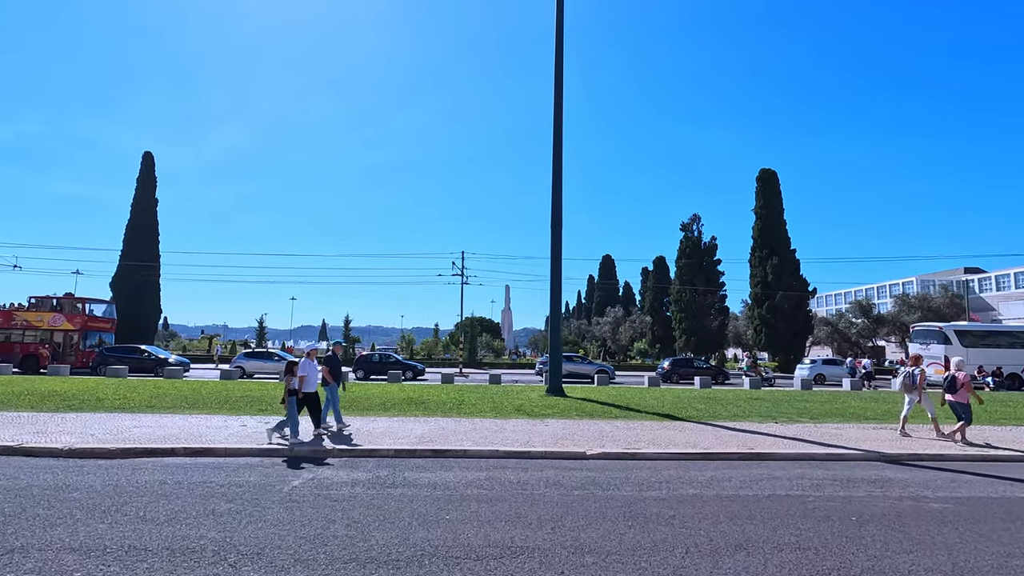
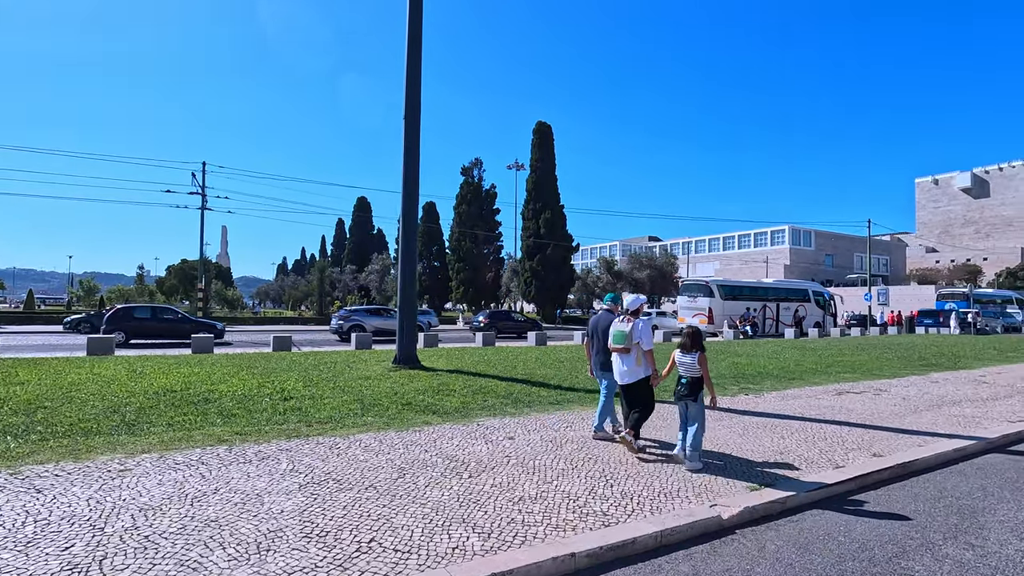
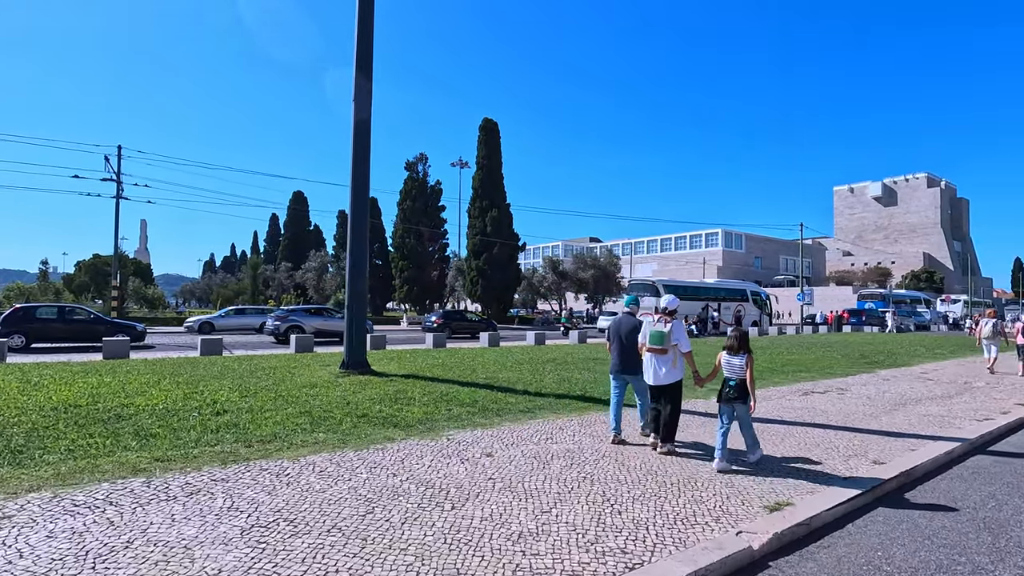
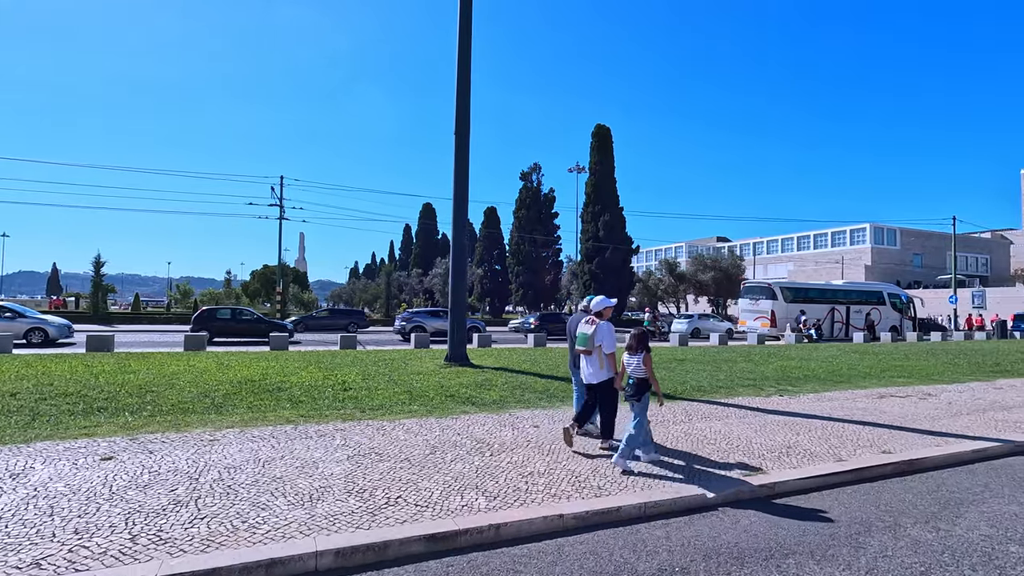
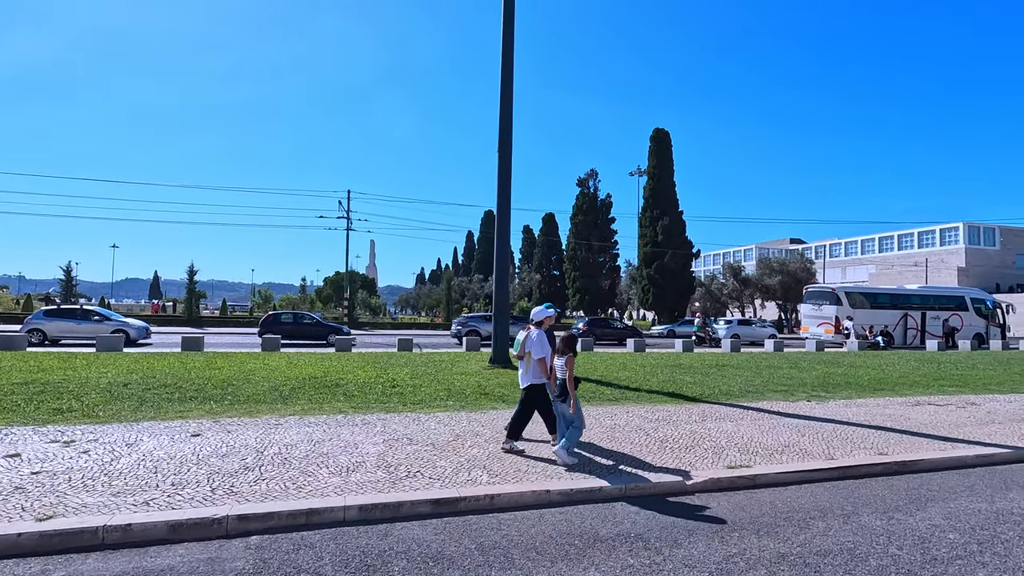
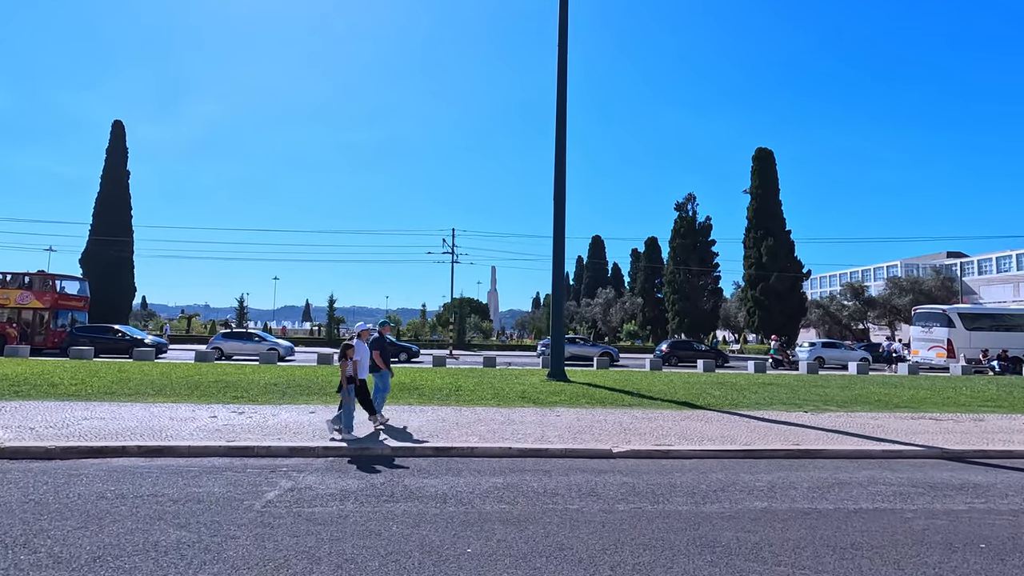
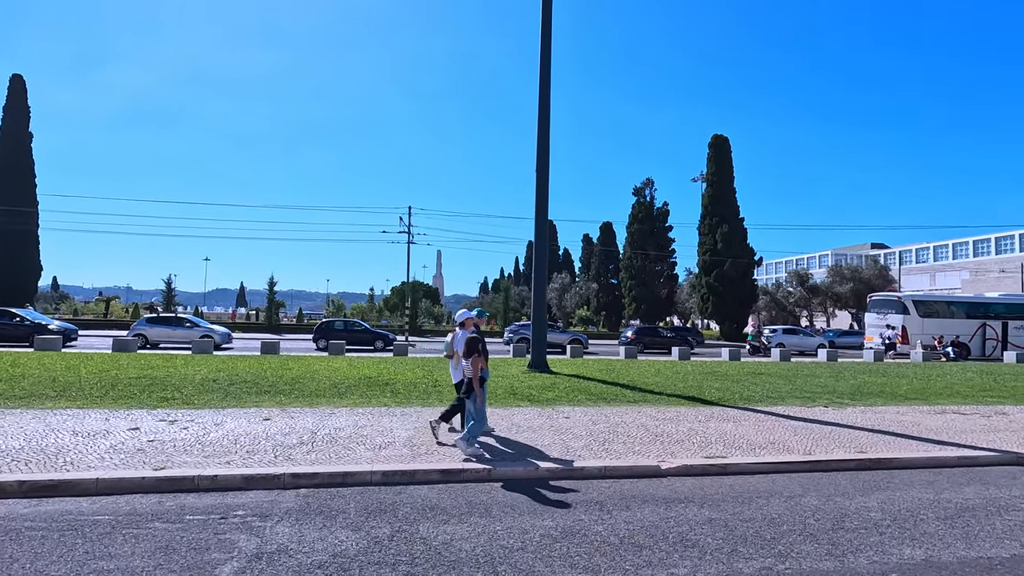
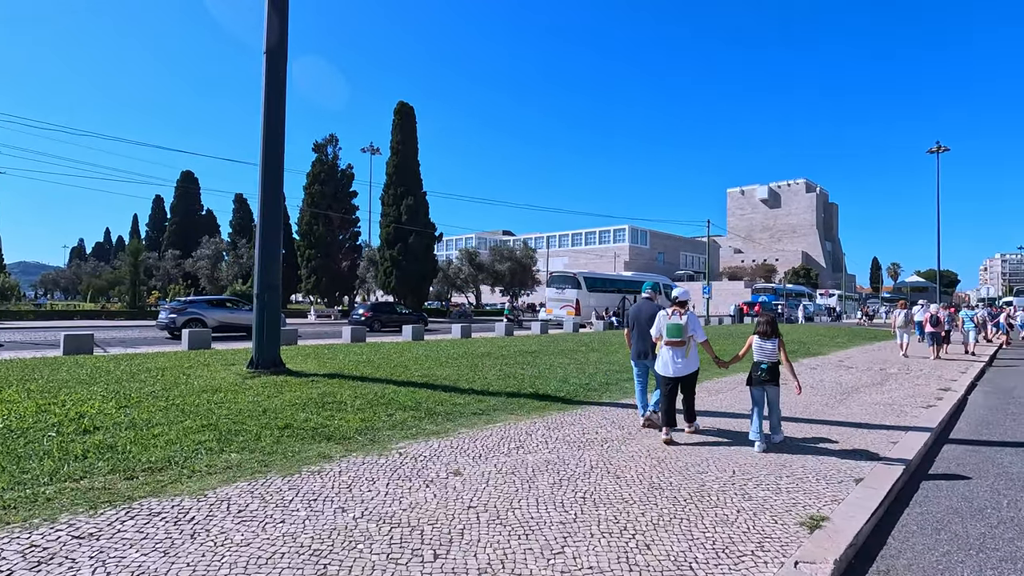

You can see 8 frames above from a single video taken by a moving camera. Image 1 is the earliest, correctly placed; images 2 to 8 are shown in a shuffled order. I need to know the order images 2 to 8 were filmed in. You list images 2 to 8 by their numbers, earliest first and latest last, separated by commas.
6, 7, 5, 4, 2, 3, 8
